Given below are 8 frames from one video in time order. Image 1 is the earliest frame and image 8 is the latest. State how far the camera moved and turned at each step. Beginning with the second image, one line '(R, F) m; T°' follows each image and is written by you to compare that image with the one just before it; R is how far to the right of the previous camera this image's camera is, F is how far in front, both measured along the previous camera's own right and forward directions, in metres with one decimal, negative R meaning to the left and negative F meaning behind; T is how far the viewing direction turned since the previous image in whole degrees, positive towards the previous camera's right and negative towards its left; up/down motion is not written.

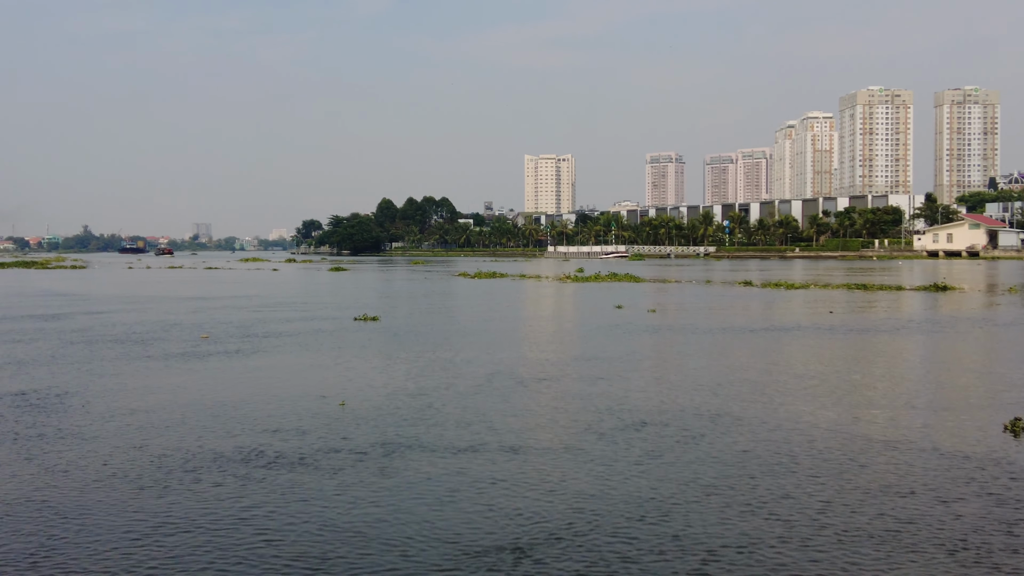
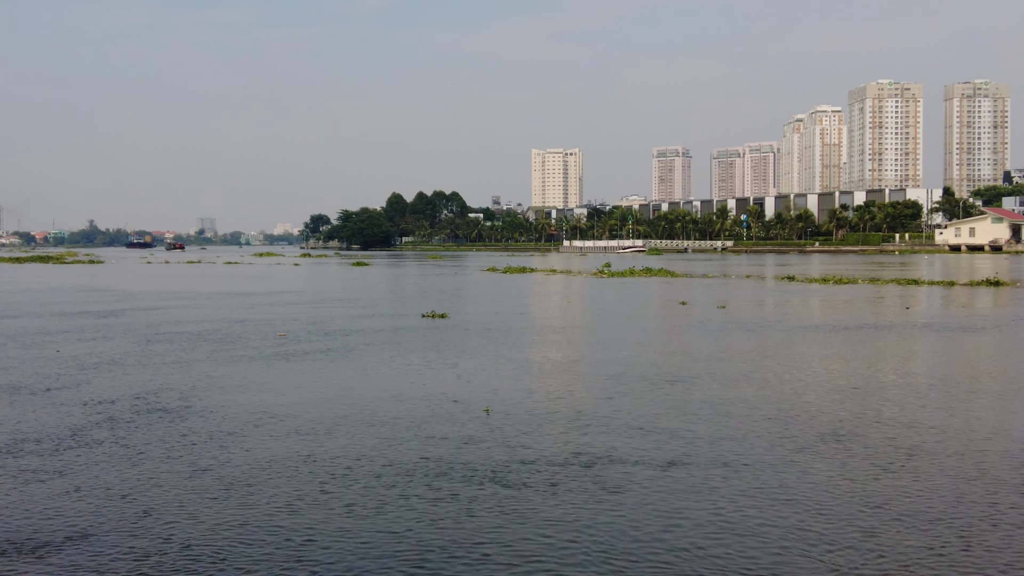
(-2.3, +1.0) m; 0°
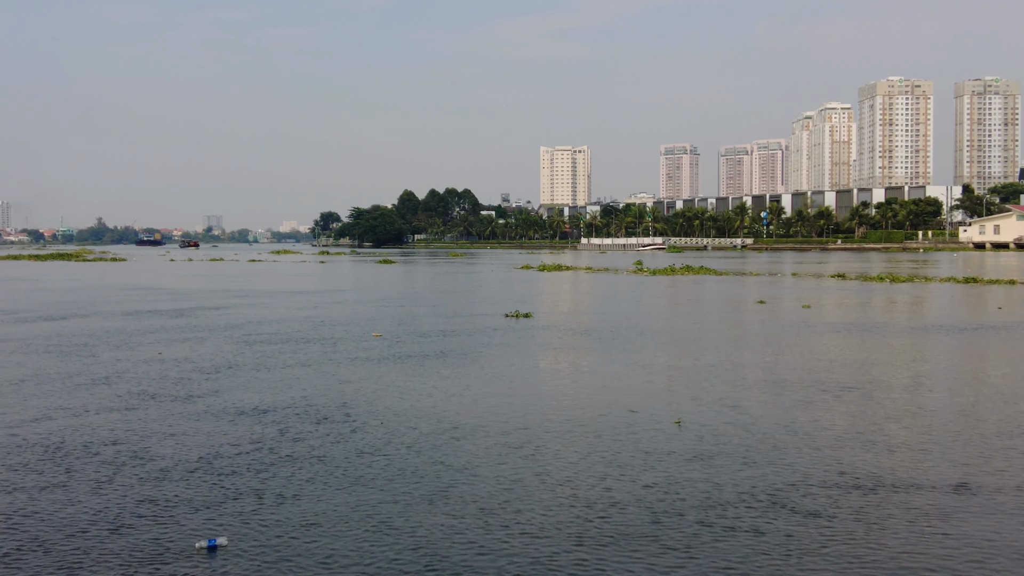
(-2.7, +1.1) m; 0°
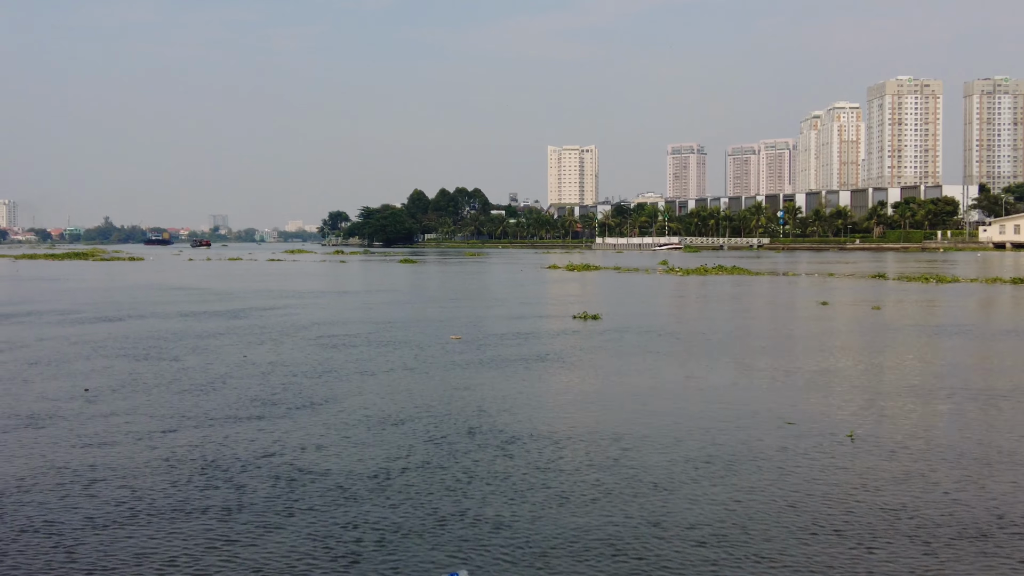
(-2.1, +0.9) m; 0°
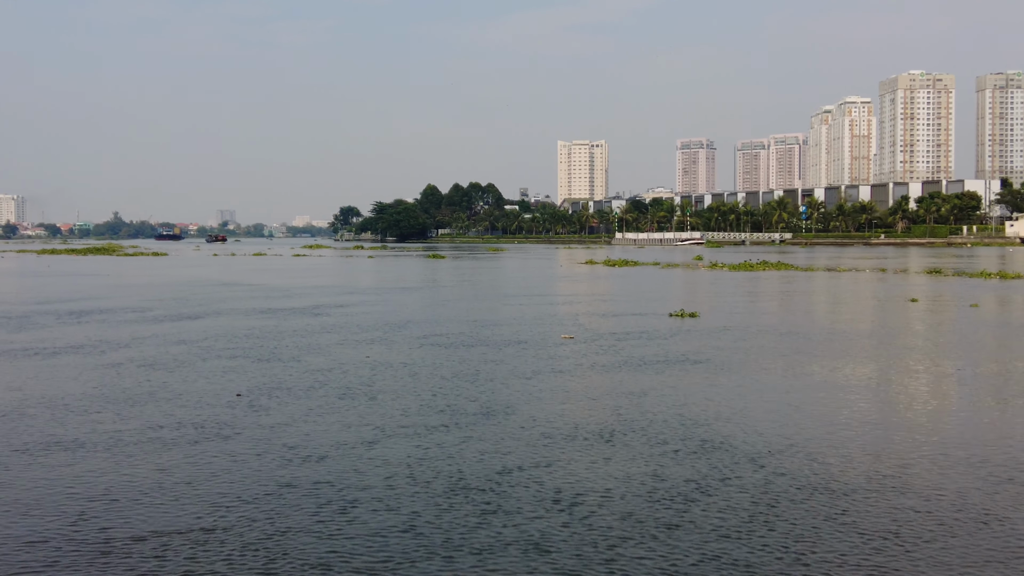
(-2.8, +1.2) m; 0°
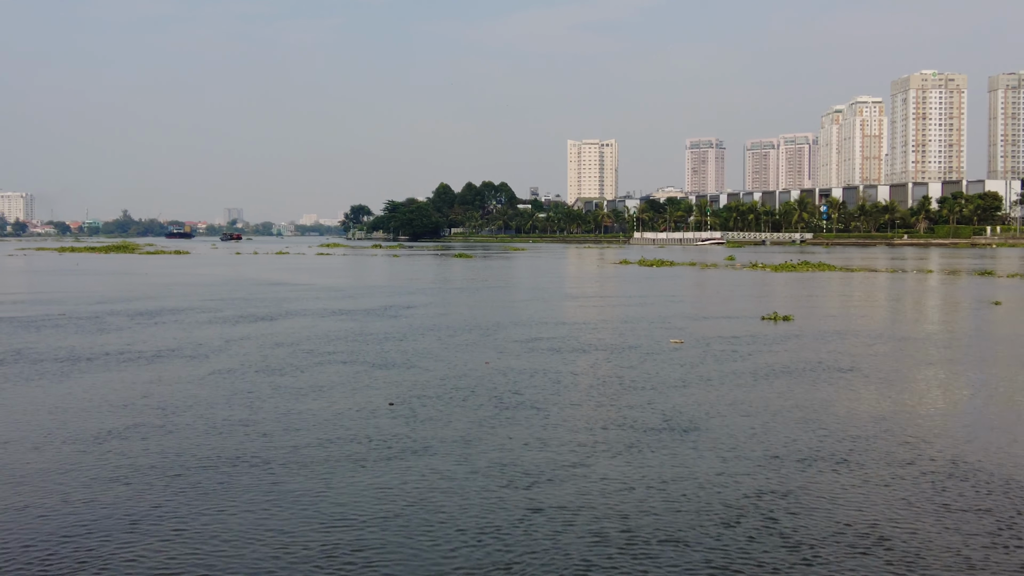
(-2.5, +1.0) m; 0°
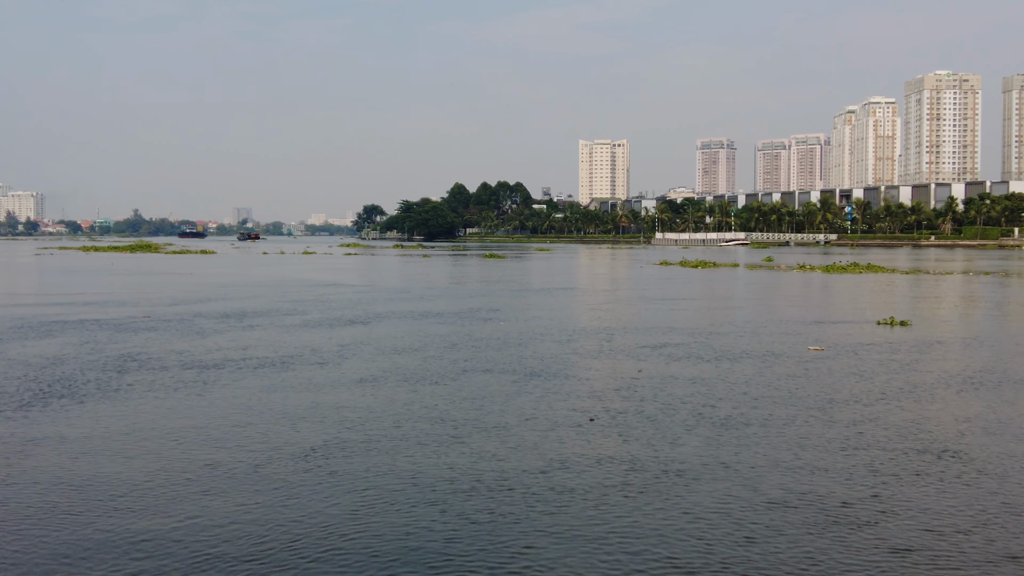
(-2.9, +1.1) m; -1°
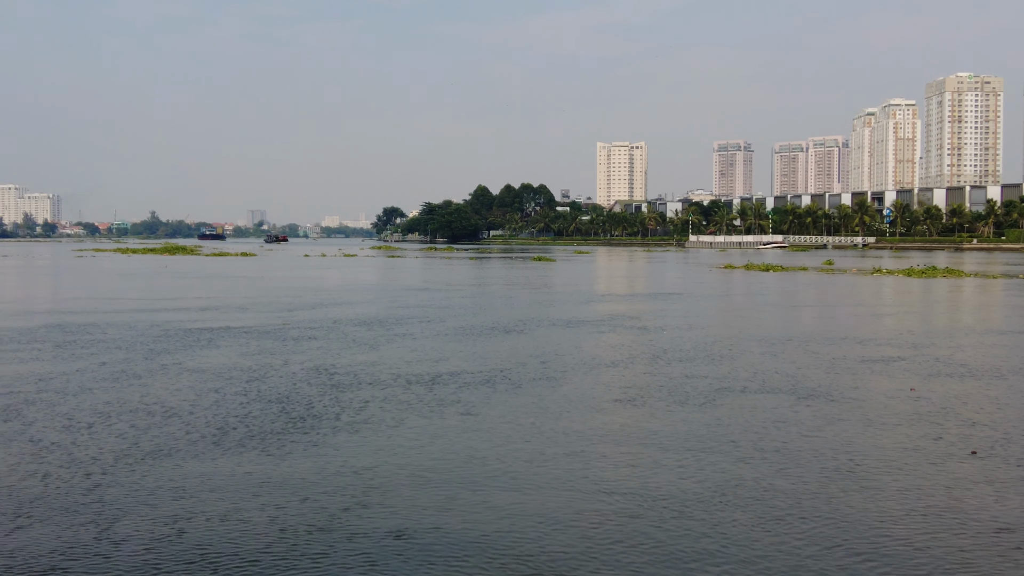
(-4.5, +1.7) m; -1°
